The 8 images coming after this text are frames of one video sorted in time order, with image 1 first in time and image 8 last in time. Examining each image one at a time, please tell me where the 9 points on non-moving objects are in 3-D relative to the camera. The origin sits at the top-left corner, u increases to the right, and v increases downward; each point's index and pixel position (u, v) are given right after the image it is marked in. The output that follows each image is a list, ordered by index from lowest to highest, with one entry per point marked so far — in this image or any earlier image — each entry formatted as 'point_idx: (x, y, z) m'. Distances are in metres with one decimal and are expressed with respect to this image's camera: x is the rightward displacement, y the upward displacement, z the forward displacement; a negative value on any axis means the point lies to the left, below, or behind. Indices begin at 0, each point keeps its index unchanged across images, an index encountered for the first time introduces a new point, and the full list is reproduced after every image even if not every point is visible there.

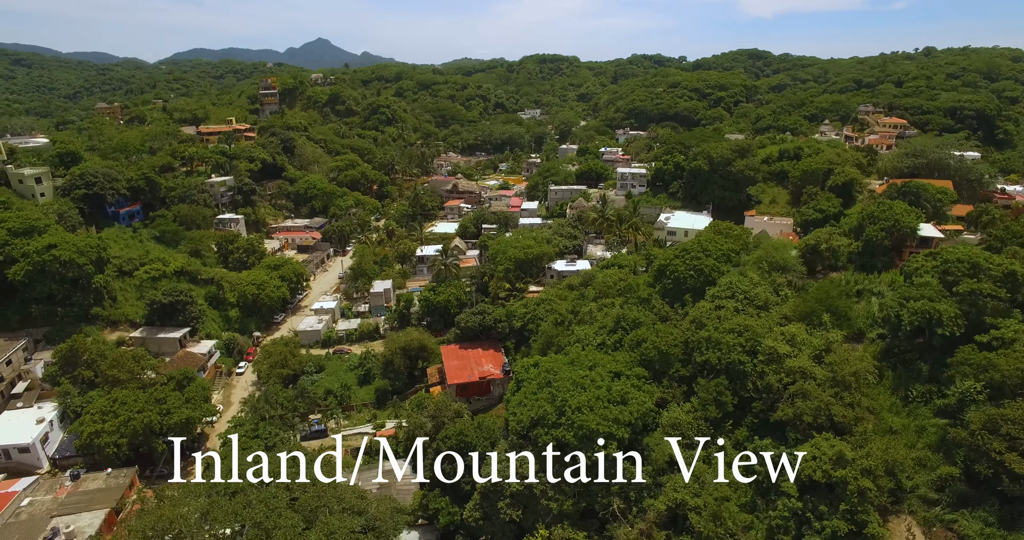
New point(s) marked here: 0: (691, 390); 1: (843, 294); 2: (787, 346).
0: (+5.3, -3.8, +17.8) m
1: (+10.9, -0.8, +19.1) m
2: (+8.3, -2.3, +17.4) m
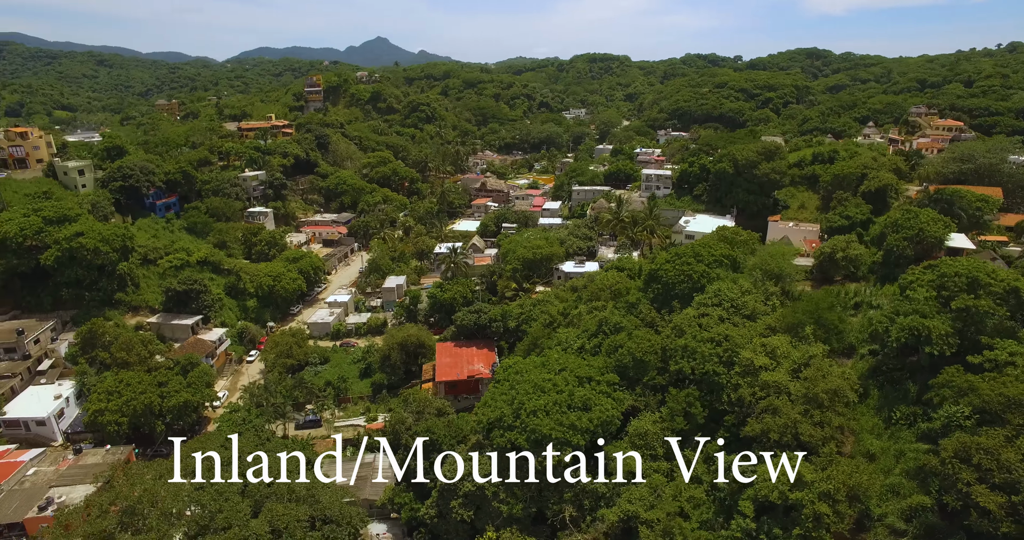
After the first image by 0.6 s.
0: (+4.3, -3.9, +17.3) m
1: (+10.0, -1.1, +18.1) m
2: (+7.3, -2.5, +16.6) m
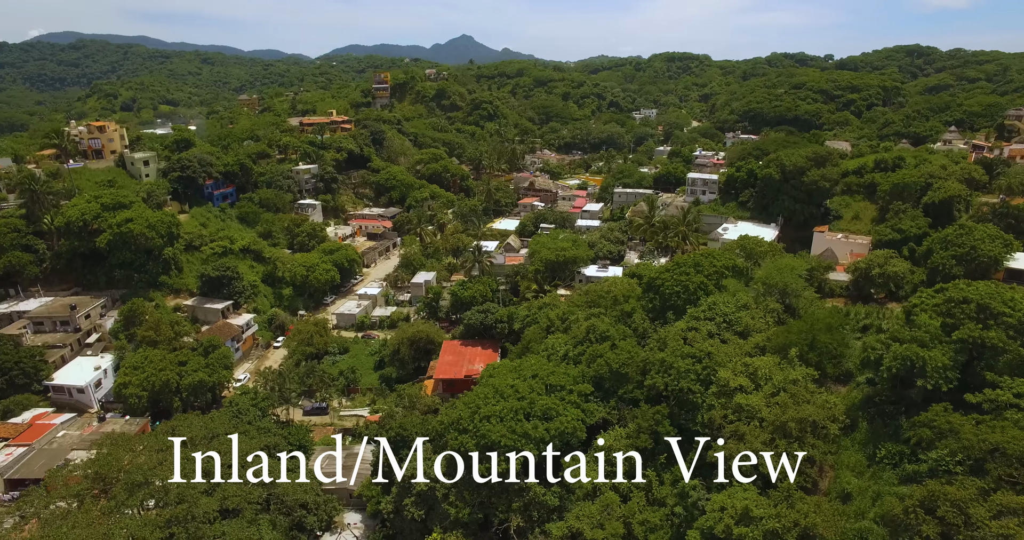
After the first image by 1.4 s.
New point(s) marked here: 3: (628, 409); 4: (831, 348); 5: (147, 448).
0: (+3.3, -4.2, +16.6) m
1: (+9.2, -1.7, +16.6) m
2: (+6.2, -2.9, +15.5) m
3: (+3.4, -4.1, +16.9) m
4: (+8.8, -2.2, +15.9) m
5: (-10.7, -5.0, +16.3) m
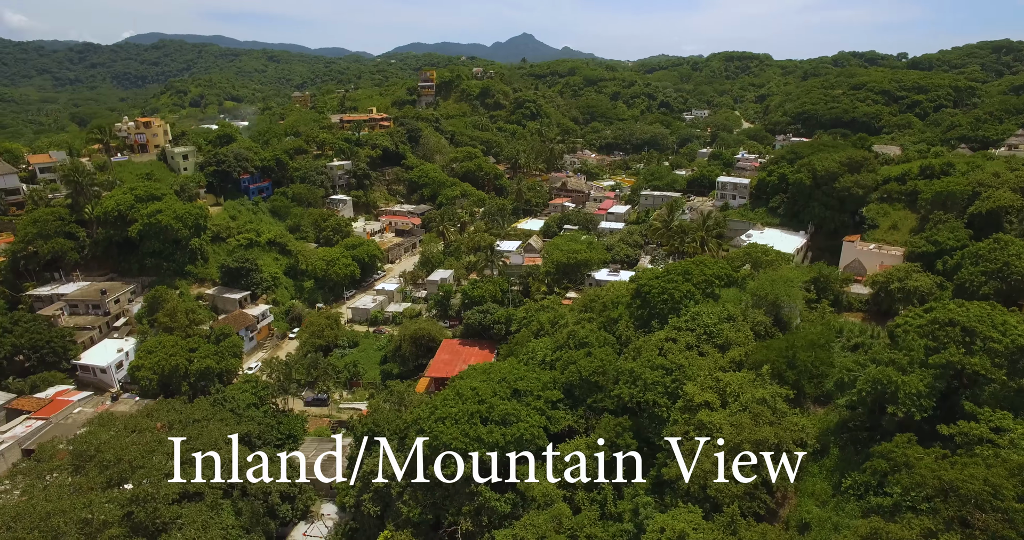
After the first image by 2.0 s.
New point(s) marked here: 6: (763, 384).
0: (+2.3, -4.3, +16.1) m
1: (+8.2, -2.0, +15.6) m
2: (+5.1, -3.2, +14.8) m
3: (+2.3, -4.2, +16.5) m
4: (+7.8, -2.6, +15.0) m
5: (-11.8, -4.7, +17.1) m
6: (+6.5, -3.0, +14.8) m
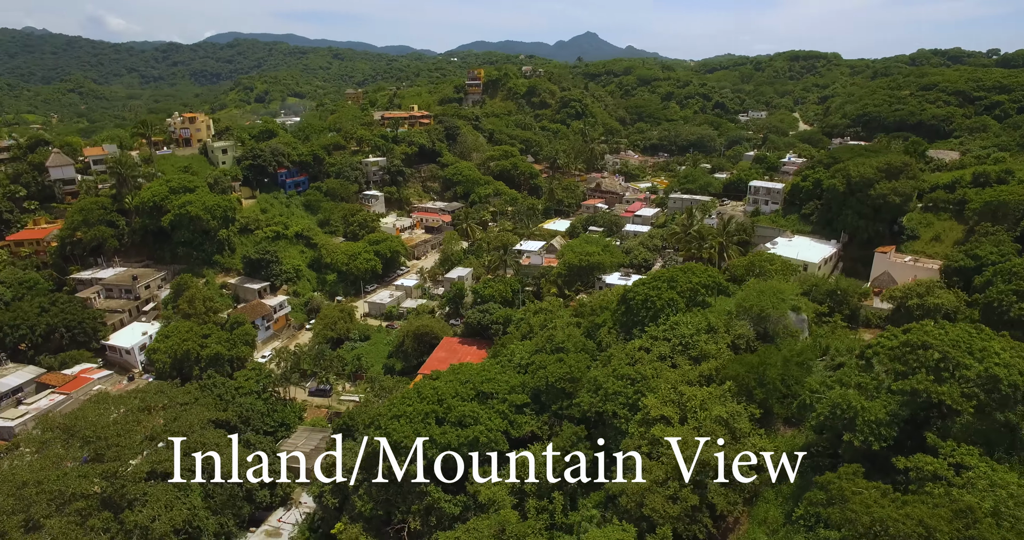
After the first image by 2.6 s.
0: (+1.2, -4.4, +15.8) m
1: (+7.1, -2.4, +14.7) m
2: (+3.9, -3.4, +14.2) m
3: (+1.3, -4.3, +16.1) m
4: (+6.6, -2.9, +14.1) m
5: (-12.7, -4.3, +18.2) m
6: (+5.3, -3.2, +14.0) m
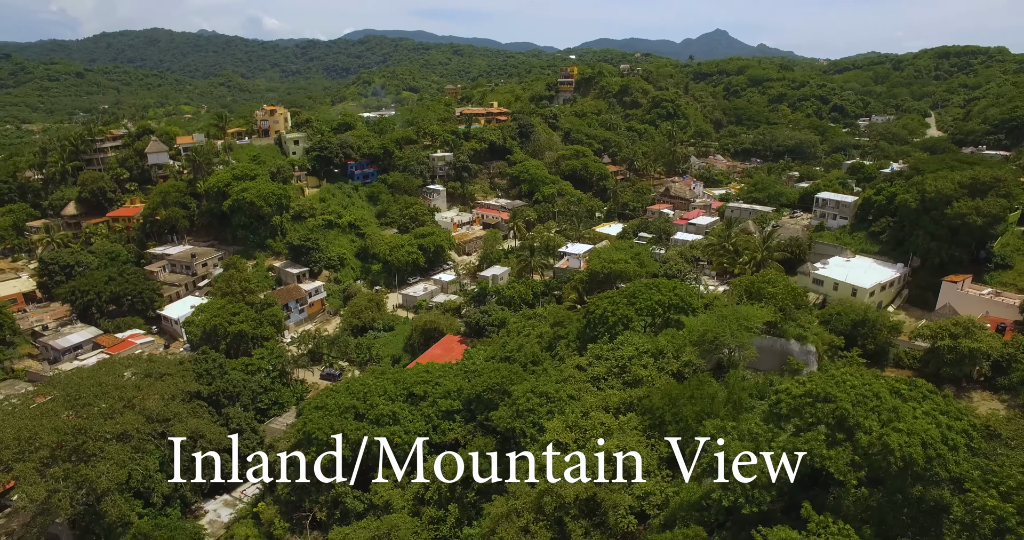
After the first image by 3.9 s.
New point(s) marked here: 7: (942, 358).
0: (-1.0, -4.6, +15.2) m
1: (+4.7, -2.9, +13.0) m
2: (+1.4, -3.7, +13.1) m
3: (-0.9, -4.5, +15.5) m
4: (+4.0, -3.4, +12.5) m
5: (-14.2, -3.5, +20.2) m
6: (+2.8, -3.6, +12.7) m
7: (+13.6, -2.7, +18.1) m
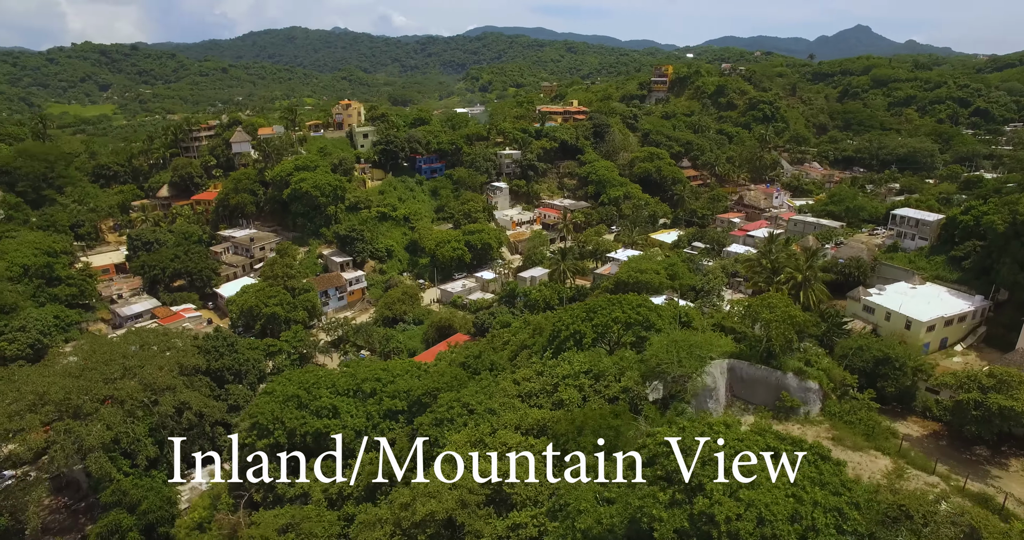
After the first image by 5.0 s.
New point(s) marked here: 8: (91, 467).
0: (-2.8, -4.6, +15.0) m
1: (+2.5, -3.3, +11.7) m
2: (-0.8, -3.9, +12.5) m
3: (-2.6, -4.5, +15.3) m
4: (+1.7, -3.7, +11.4) m
5: (-14.7, -2.7, +22.3) m
6: (+0.5, -3.9, +11.8) m
7: (+12.2, -3.7, +15.1) m
8: (-12.8, -6.0, +17.5) m
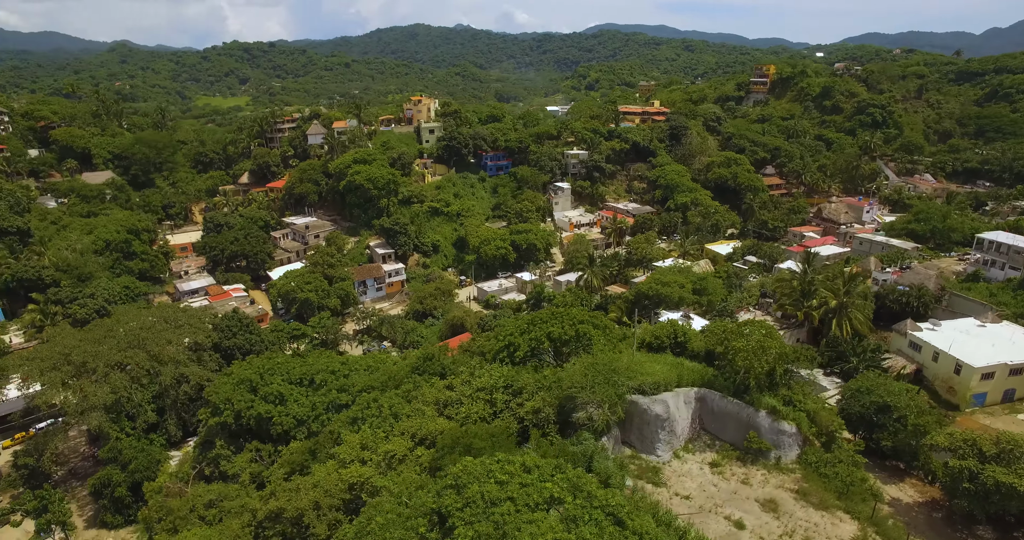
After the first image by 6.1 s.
0: (-4.7, -4.5, +15.1) m
1: (0.0, -3.6, +10.9) m
2: (-3.1, -3.9, +12.3) m
3: (-4.5, -4.4, +15.3) m
4: (-0.9, -3.9, +10.7) m
5: (-15.0, -1.8, +24.4) m
6: (-2.0, -4.0, +11.4) m
7: (+10.1, -4.6, +12.5) m
8: (-14.2, -5.2, +19.4) m
